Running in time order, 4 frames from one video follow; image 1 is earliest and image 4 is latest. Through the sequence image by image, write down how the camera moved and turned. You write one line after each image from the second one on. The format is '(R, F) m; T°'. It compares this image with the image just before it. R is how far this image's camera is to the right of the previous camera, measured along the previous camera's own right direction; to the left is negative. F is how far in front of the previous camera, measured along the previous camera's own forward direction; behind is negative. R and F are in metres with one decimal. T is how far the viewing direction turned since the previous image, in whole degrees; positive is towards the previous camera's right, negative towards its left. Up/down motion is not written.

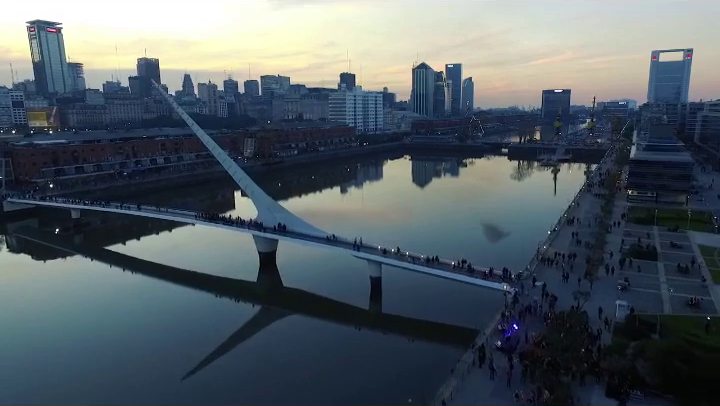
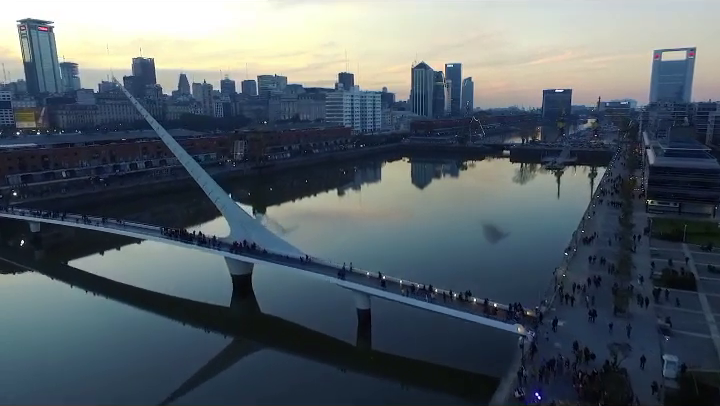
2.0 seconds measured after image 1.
(+0.4, +2.3) m; 0°
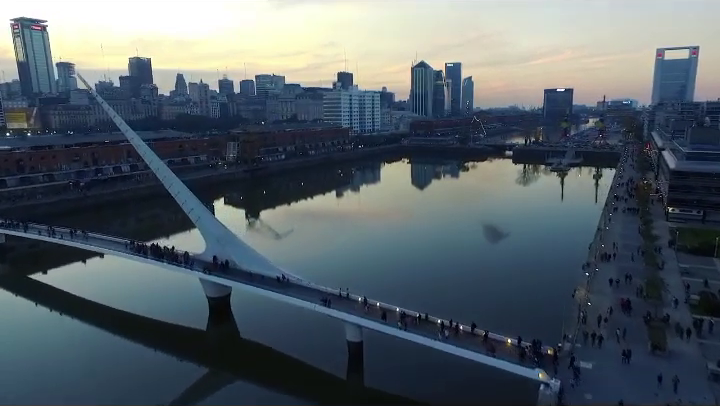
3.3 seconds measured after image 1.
(+0.2, +1.8) m; 0°
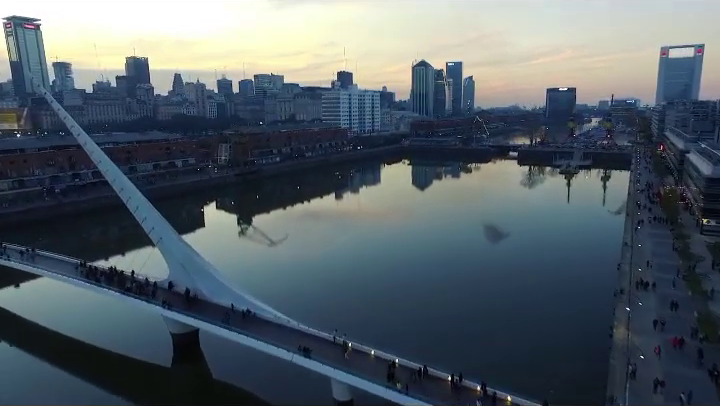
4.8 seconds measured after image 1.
(+0.2, +2.2) m; 0°
